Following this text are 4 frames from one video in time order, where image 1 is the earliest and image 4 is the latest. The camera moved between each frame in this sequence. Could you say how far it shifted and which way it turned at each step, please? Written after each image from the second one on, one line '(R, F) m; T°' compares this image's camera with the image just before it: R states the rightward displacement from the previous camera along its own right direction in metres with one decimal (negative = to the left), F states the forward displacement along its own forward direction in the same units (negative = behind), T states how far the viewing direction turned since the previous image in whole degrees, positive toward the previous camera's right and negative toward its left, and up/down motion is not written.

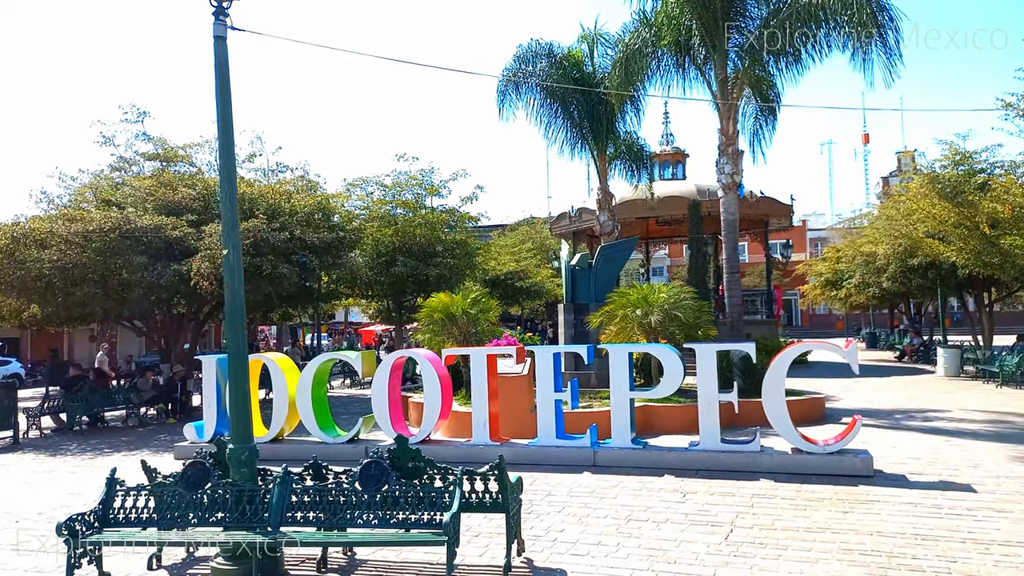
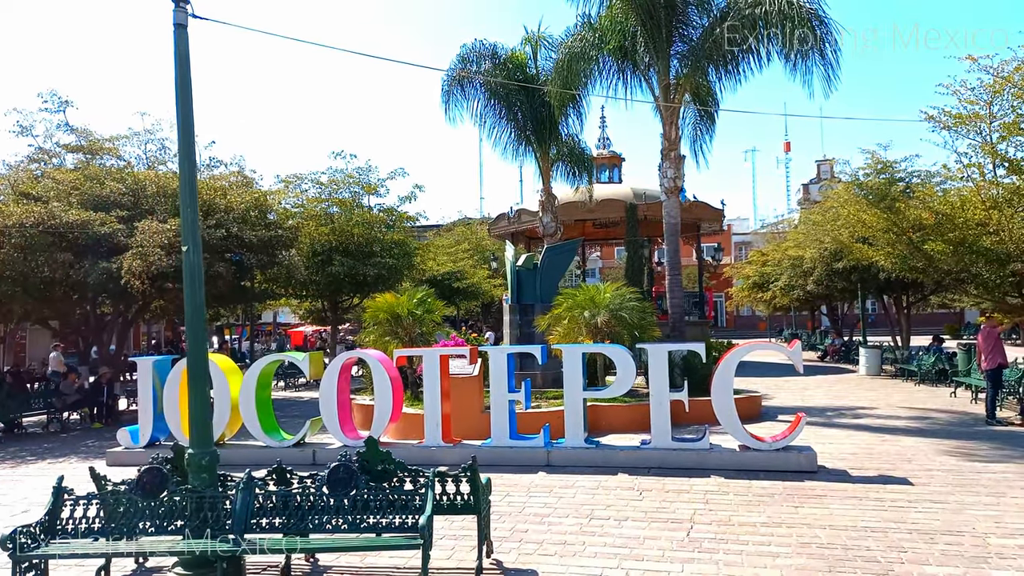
(-0.3, 0.0) m; +5°
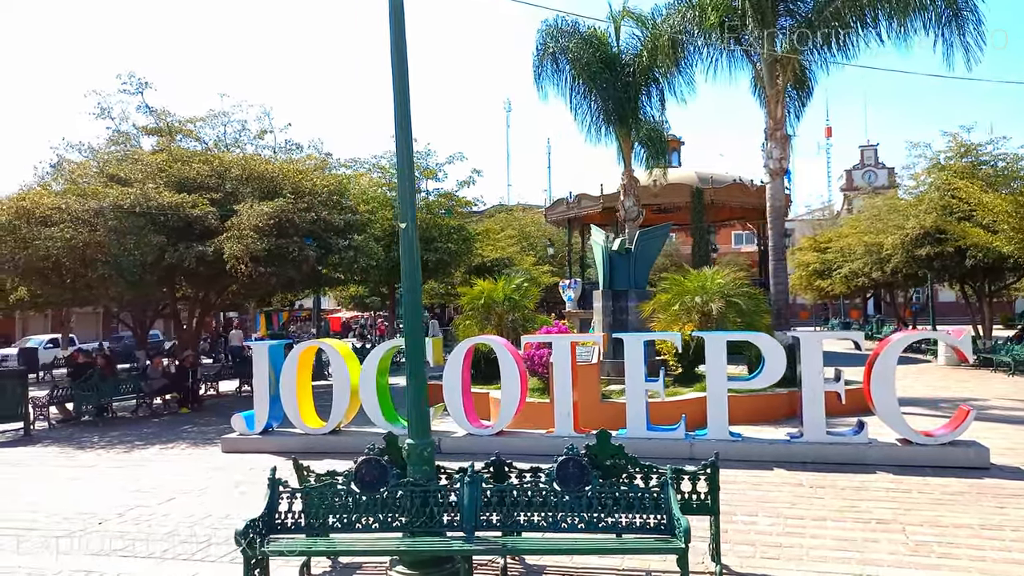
(-1.3, +0.4) m; -2°
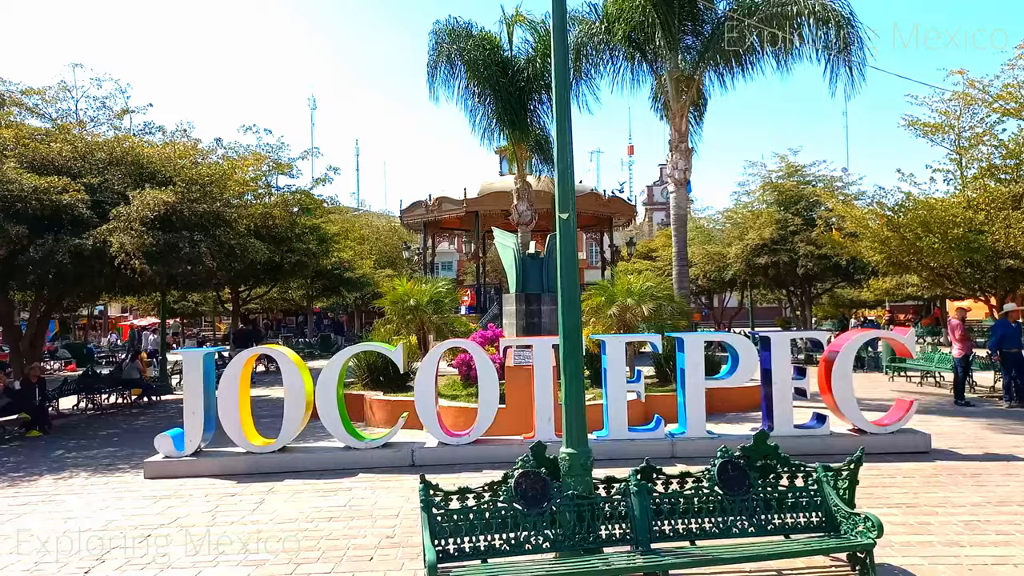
(-2.0, +0.6) m; +15°
